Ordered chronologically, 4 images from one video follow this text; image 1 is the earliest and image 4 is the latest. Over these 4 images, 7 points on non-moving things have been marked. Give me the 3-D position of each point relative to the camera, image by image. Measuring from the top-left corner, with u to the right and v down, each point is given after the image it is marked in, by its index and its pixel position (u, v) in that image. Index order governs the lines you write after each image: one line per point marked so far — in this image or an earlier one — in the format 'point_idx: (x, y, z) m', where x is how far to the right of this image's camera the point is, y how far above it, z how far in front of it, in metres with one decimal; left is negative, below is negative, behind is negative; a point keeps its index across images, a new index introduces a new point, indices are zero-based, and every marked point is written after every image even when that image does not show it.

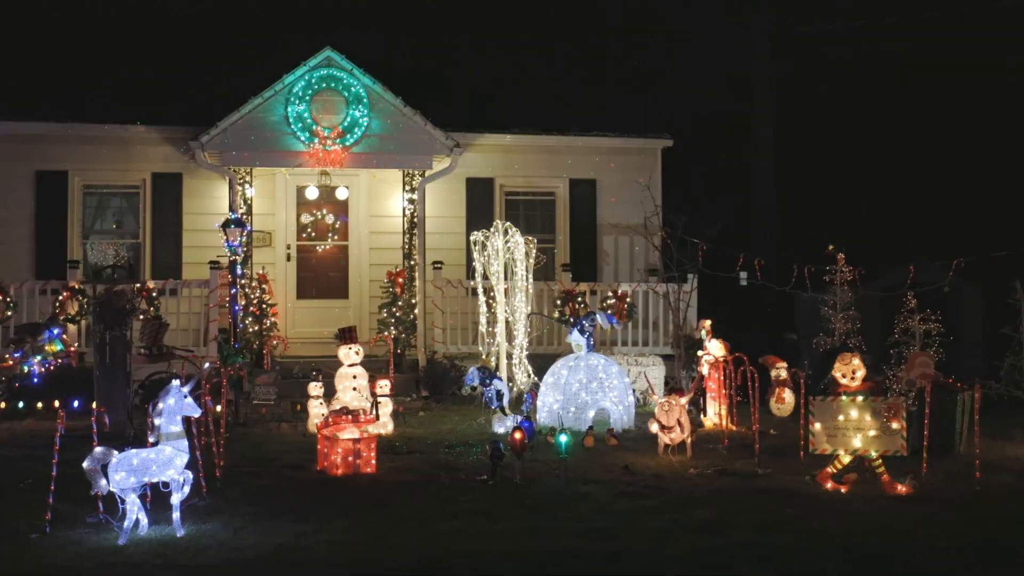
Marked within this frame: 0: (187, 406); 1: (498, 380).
0: (-2.0, -0.7, +6.5) m
1: (-0.1, -1.0, +11.0) m
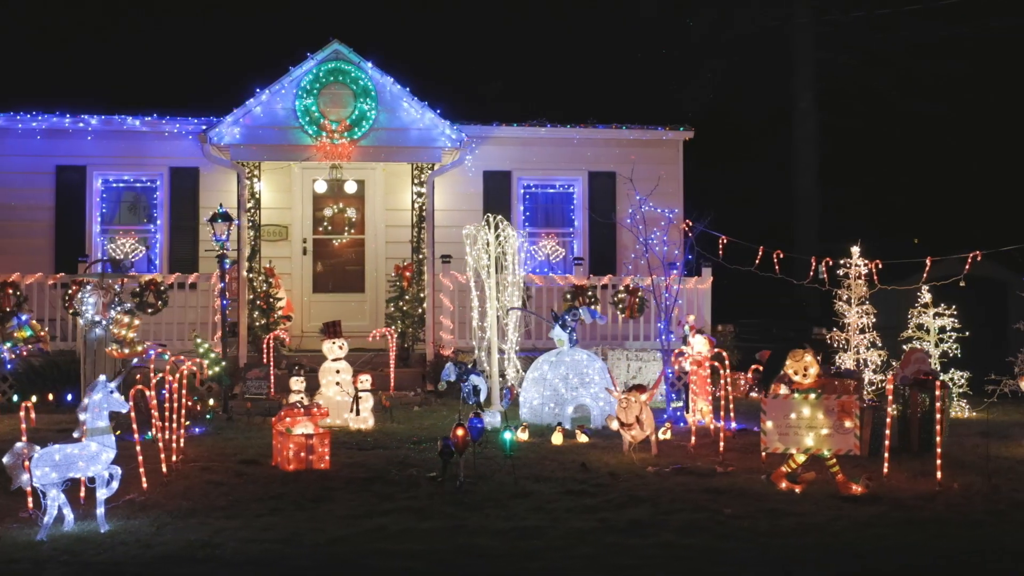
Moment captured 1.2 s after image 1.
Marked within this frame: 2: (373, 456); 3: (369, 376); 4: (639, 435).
0: (-2.5, -0.7, +6.4) m
1: (-0.4, -0.9, +10.9) m
2: (-1.2, -1.4, +8.7) m
3: (-1.6, -1.0, +11.7) m
4: (+1.0, -1.2, +8.5) m
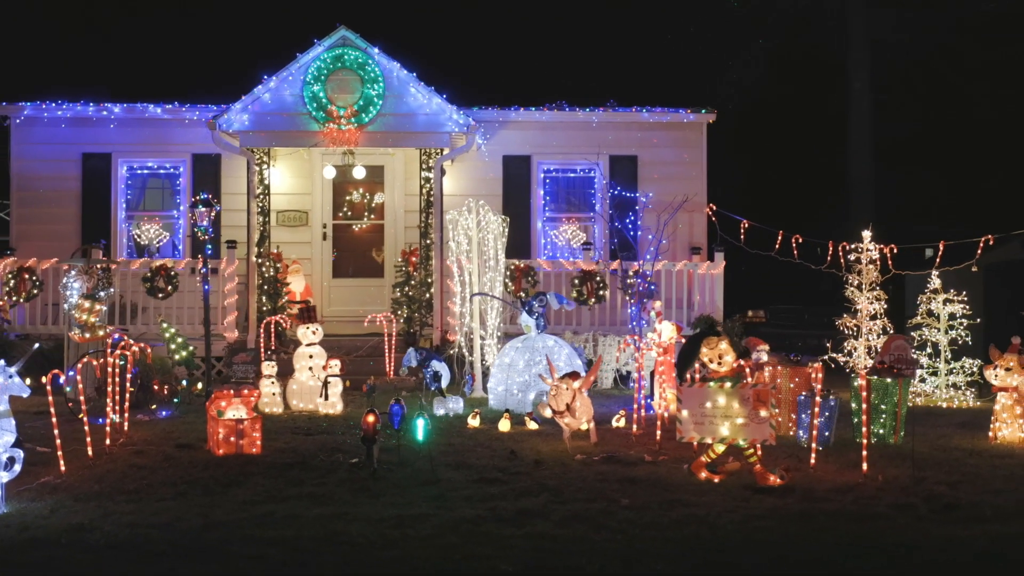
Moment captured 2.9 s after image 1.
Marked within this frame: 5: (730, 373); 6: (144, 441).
0: (-3.1, -0.6, +6.6) m
1: (-0.8, -0.8, +10.9) m
2: (-1.7, -1.3, +8.8) m
3: (-2.0, -0.8, +11.7) m
4: (+0.5, -1.1, +8.4) m
5: (+1.5, -0.6, +7.3) m
6: (-3.0, -1.3, +8.7) m
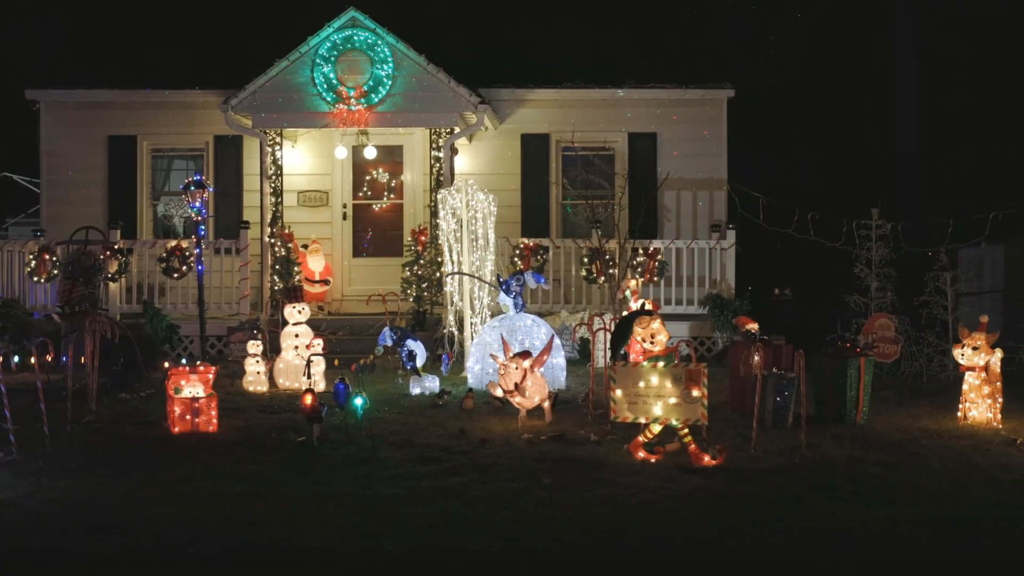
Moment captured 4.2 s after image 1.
0: (-3.6, -0.5, +6.8) m
1: (-1.1, -0.5, +11.0) m
2: (-2.1, -1.1, +8.9) m
3: (-2.2, -0.6, +11.9) m
4: (+0.1, -0.9, +8.4) m
5: (+1.1, -0.5, +7.2) m
6: (-3.4, -1.1, +8.9) m
